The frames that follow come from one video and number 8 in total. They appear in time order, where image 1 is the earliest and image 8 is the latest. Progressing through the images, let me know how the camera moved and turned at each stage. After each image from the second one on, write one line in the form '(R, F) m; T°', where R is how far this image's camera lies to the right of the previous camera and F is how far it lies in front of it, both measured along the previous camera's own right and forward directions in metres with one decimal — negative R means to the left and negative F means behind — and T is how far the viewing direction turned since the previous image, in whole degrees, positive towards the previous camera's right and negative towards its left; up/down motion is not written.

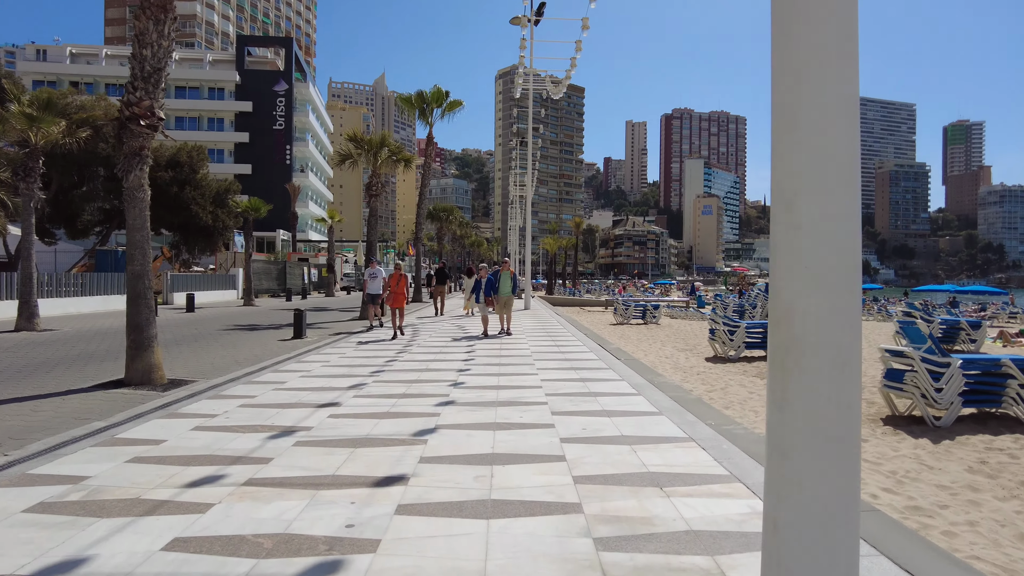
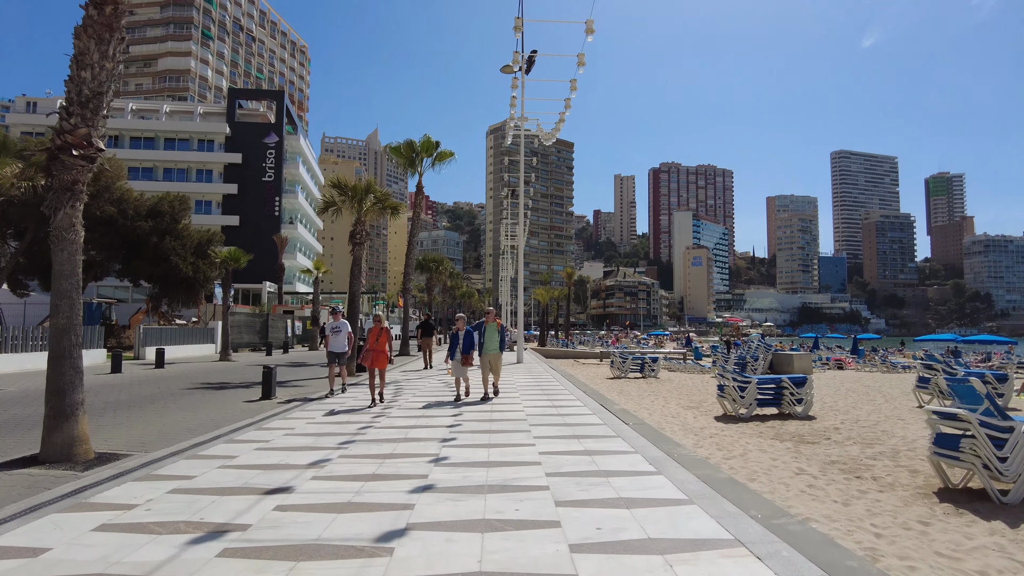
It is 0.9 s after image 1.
(0.0, +0.9) m; +1°
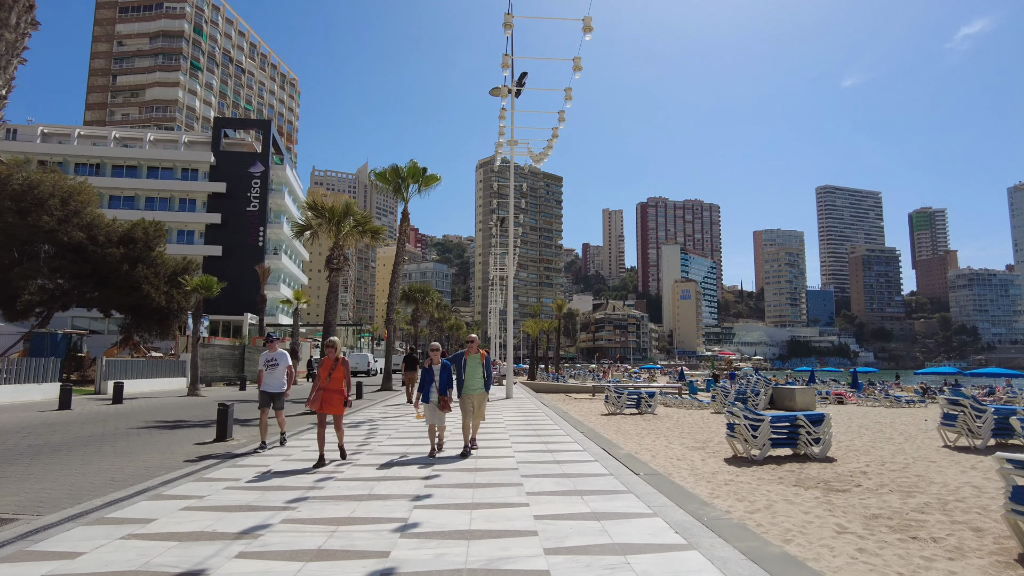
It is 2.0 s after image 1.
(0.0, +1.1) m; +1°
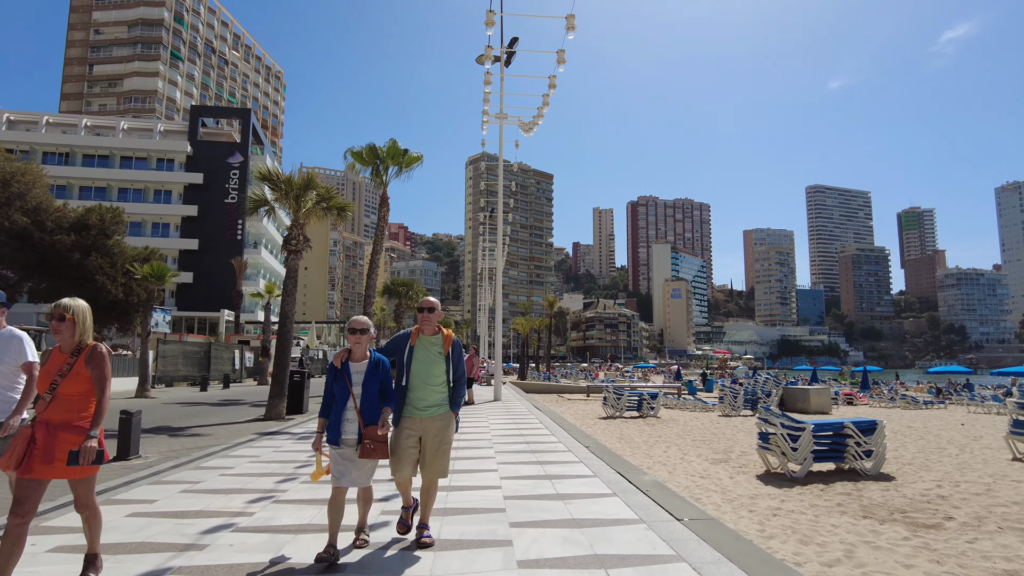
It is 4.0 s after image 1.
(0.0, +2.0) m; +1°
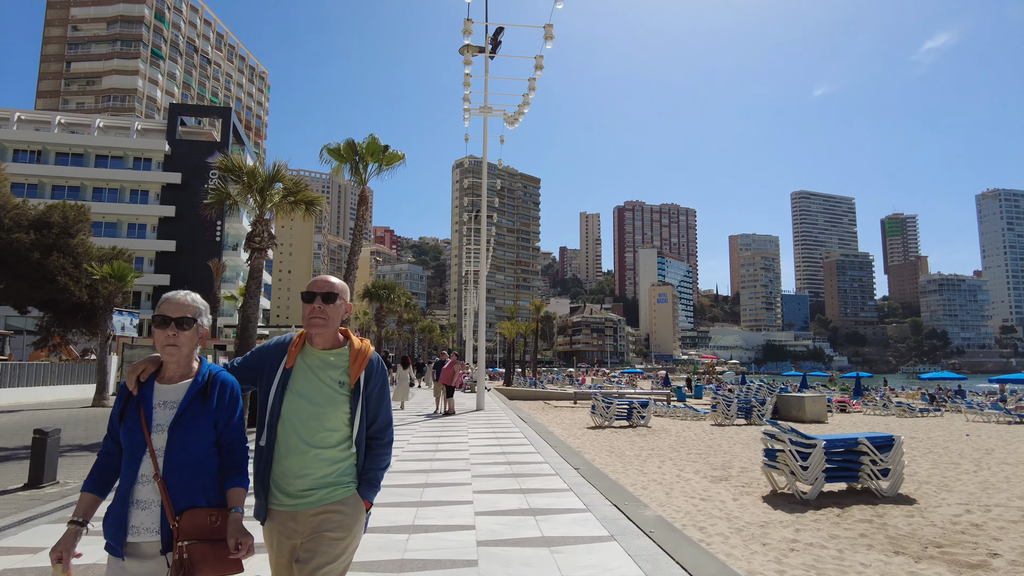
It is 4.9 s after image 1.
(+0.1, +0.9) m; +1°
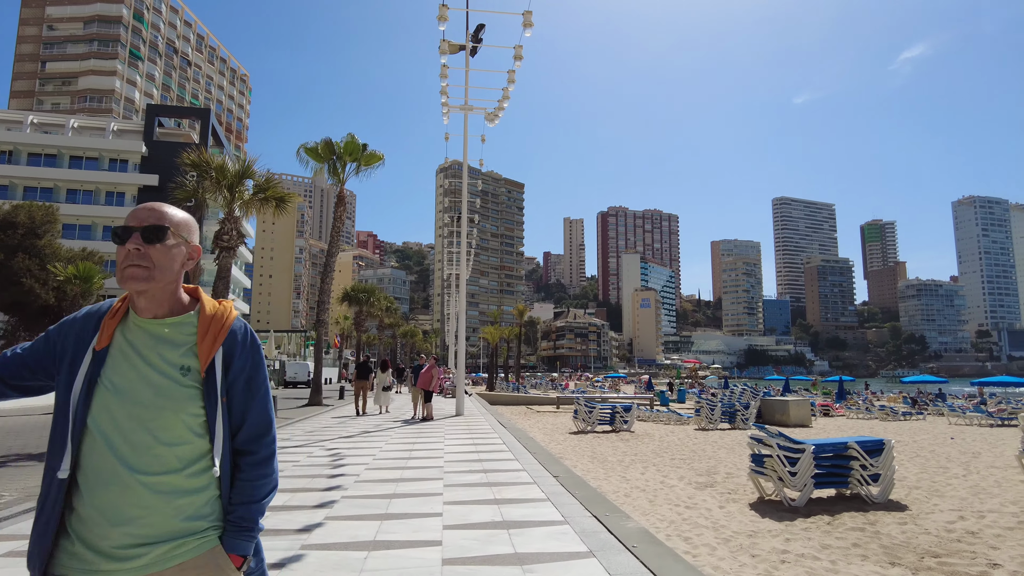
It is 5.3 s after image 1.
(+0.1, +0.4) m; +1°
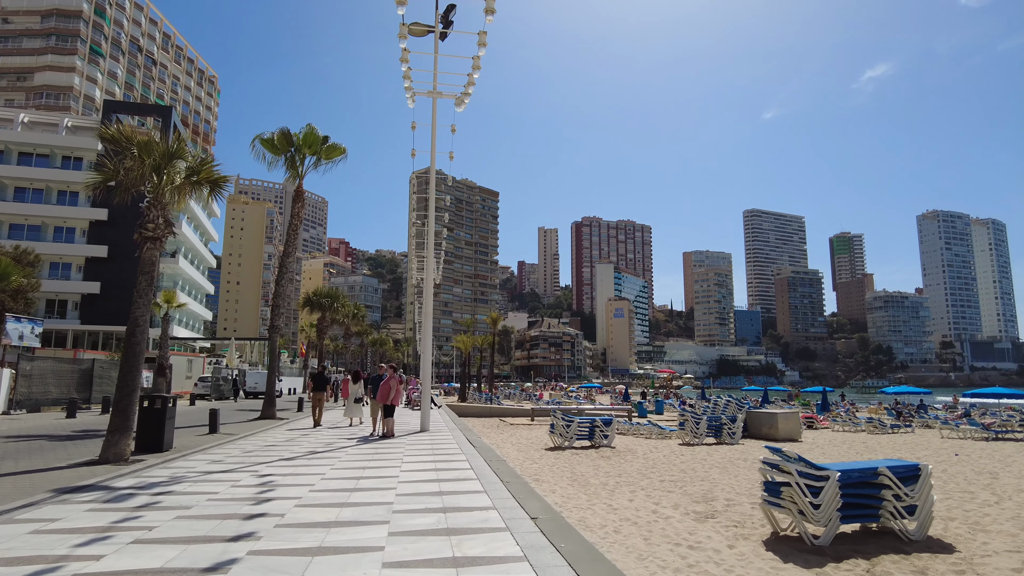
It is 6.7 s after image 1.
(0.0, +1.4) m; +2°
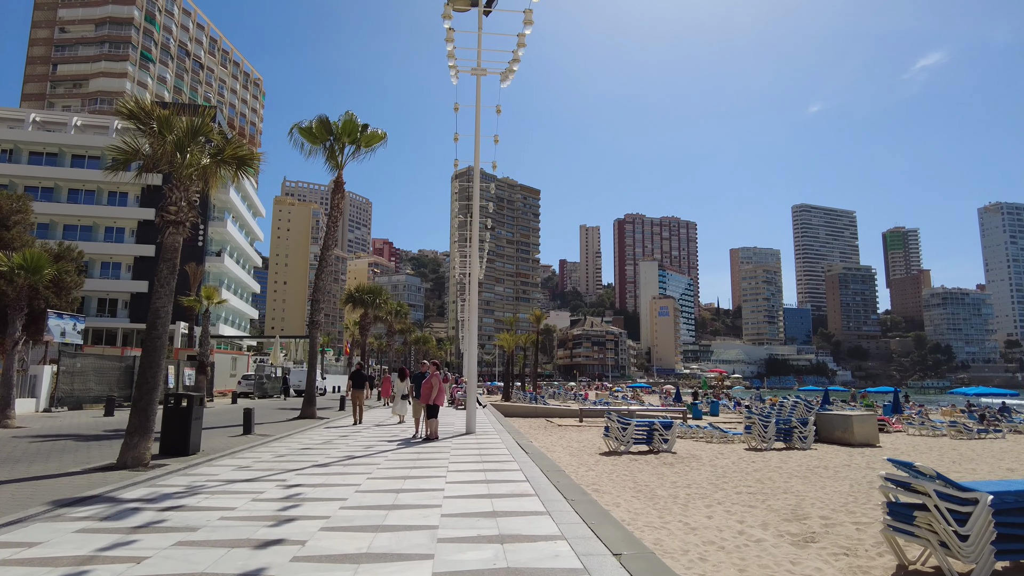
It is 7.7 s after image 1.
(-0.2, +1.1) m; -4°
